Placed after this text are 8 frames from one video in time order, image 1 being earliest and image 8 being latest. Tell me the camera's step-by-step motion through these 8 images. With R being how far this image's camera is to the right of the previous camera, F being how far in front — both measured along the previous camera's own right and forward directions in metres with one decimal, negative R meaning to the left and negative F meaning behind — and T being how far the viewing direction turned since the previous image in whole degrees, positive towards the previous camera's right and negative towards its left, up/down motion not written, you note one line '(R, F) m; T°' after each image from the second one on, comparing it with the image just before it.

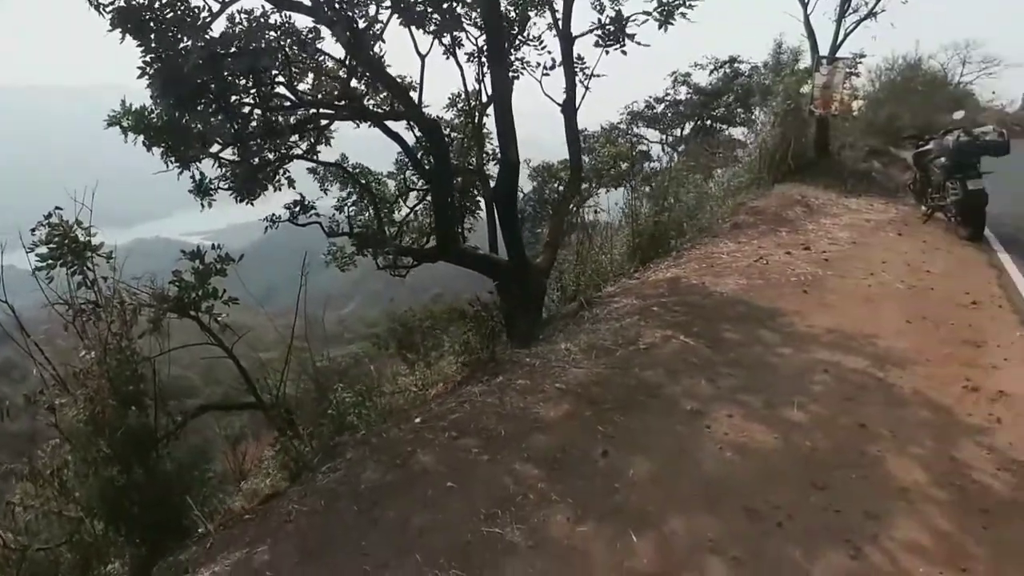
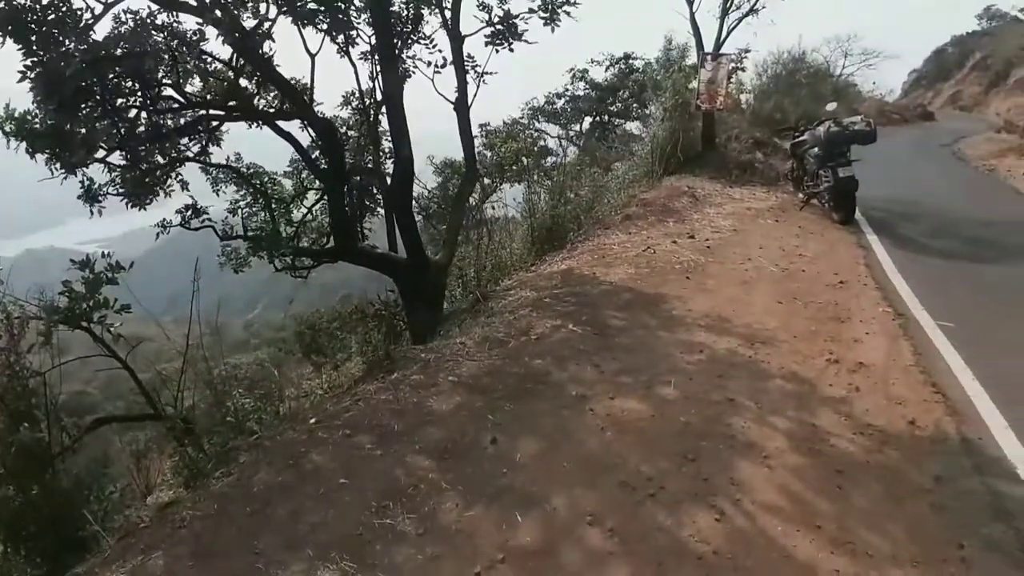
(+0.1, -0.1) m; +6°
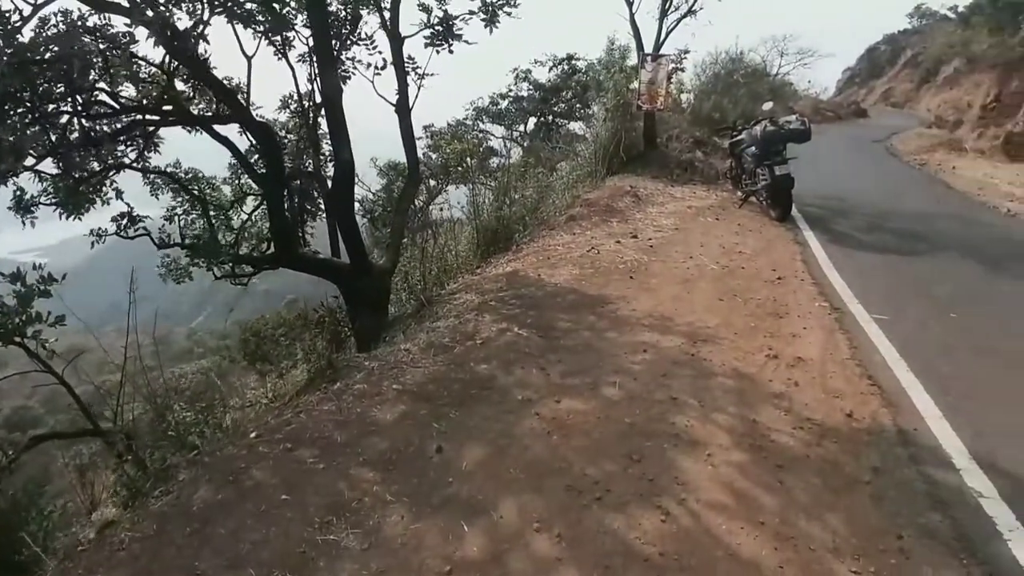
(0.0, 0.0) m; +4°
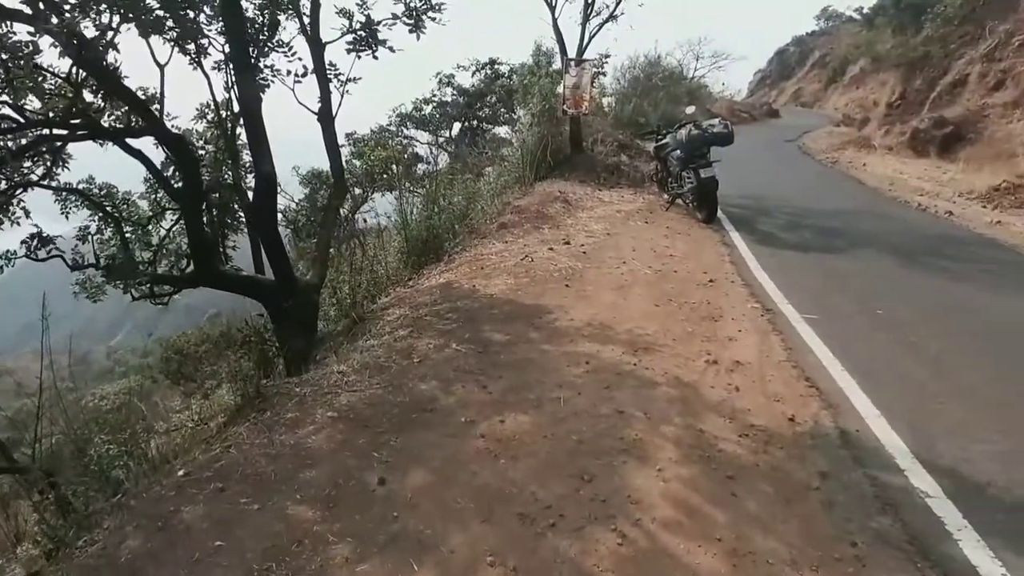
(-0.1, +0.1) m; +5°
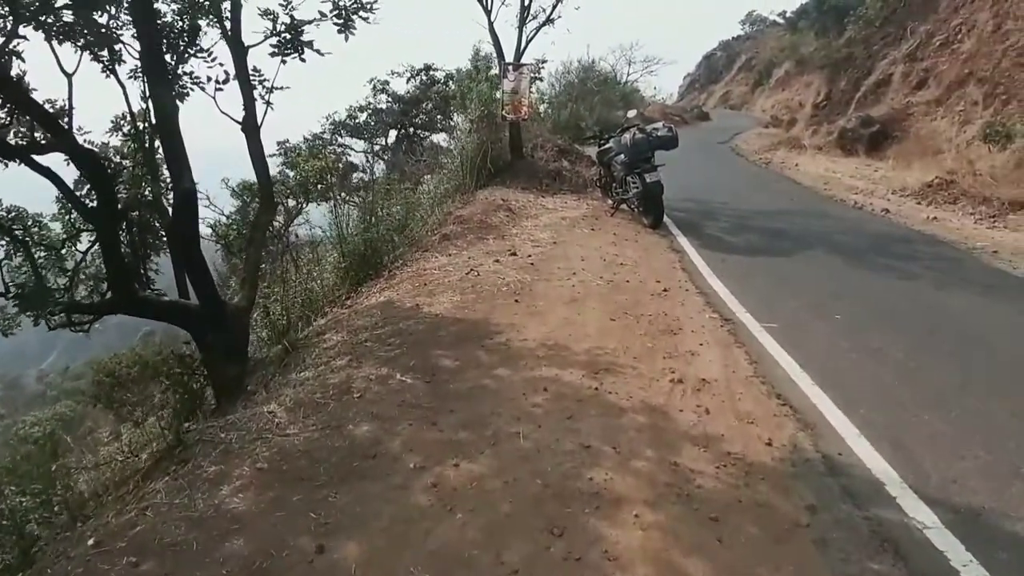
(0.0, +0.5) m; +4°
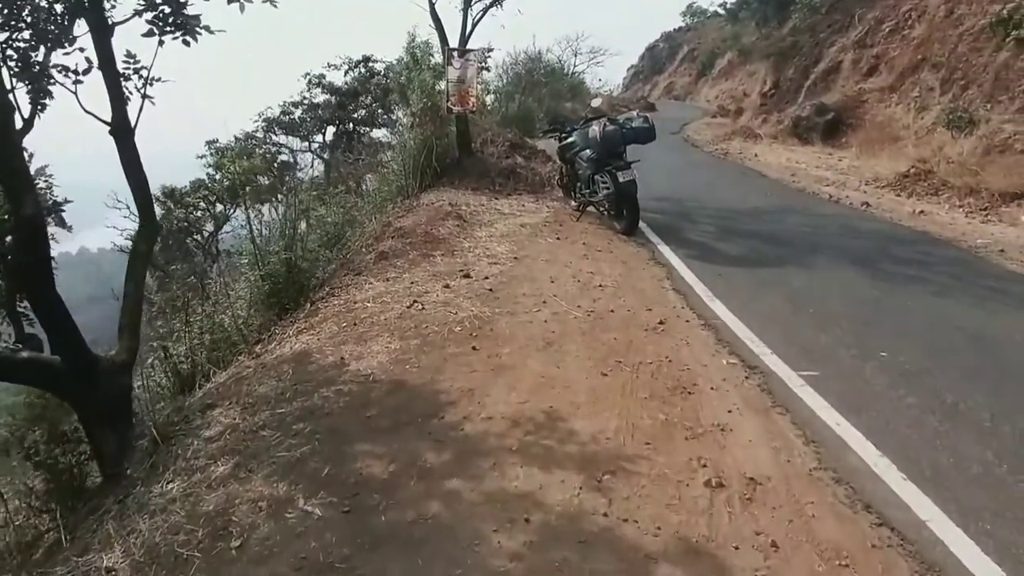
(0.0, +1.7) m; +4°
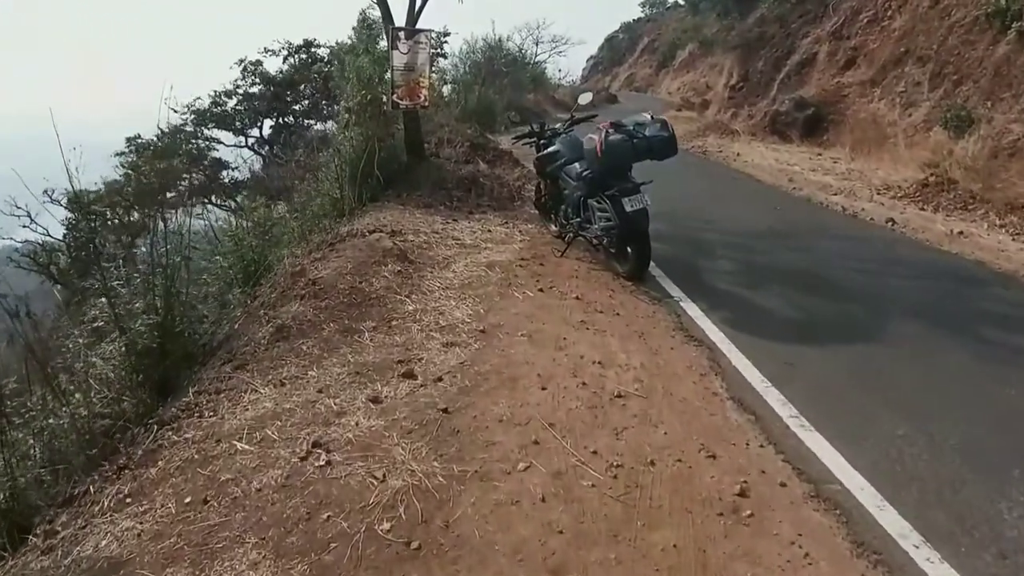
(-0.1, +2.6) m; +3°
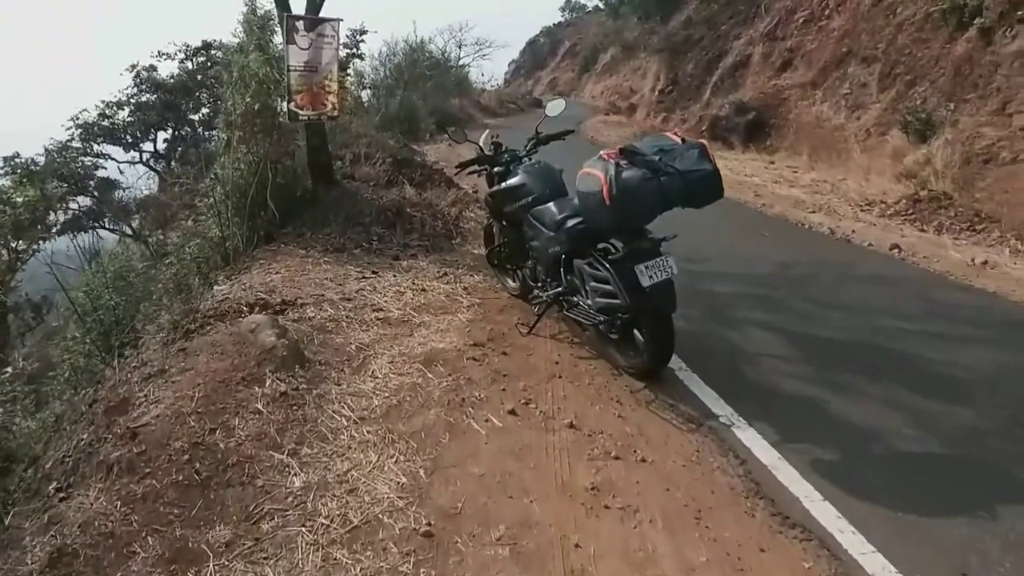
(-0.1, +2.4) m; +5°
